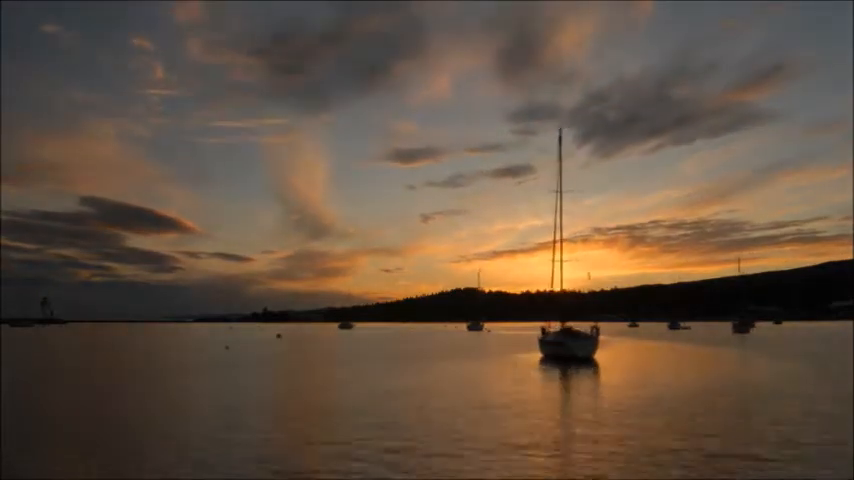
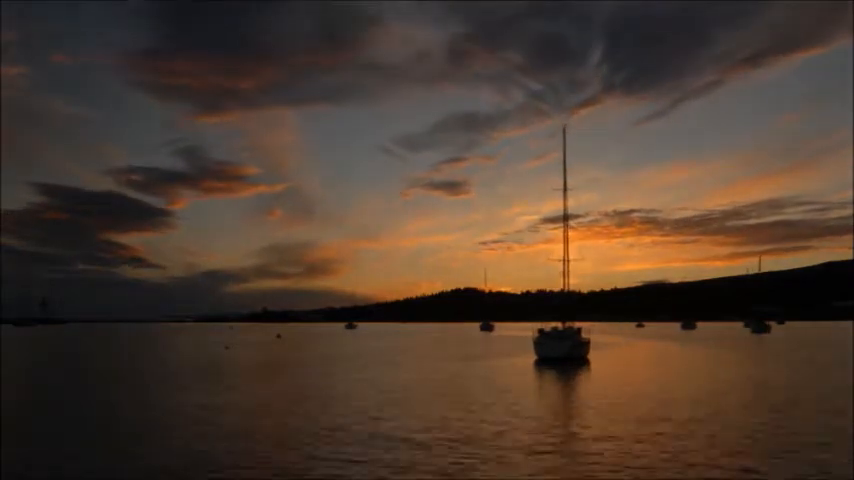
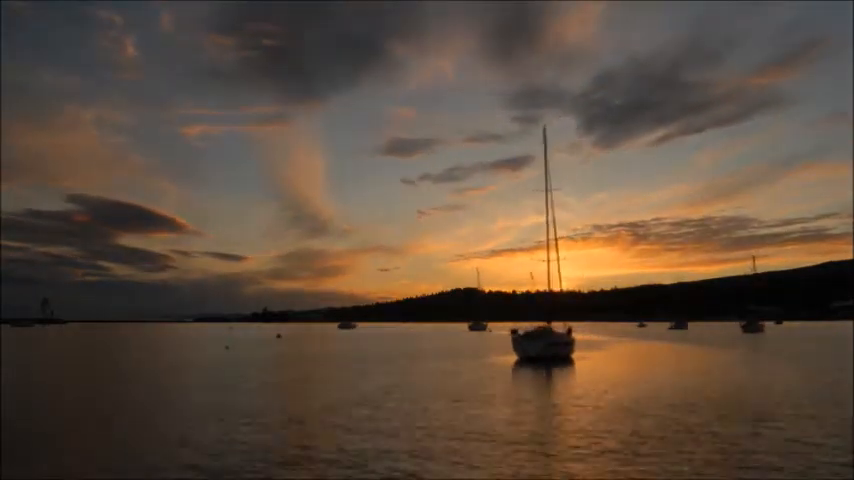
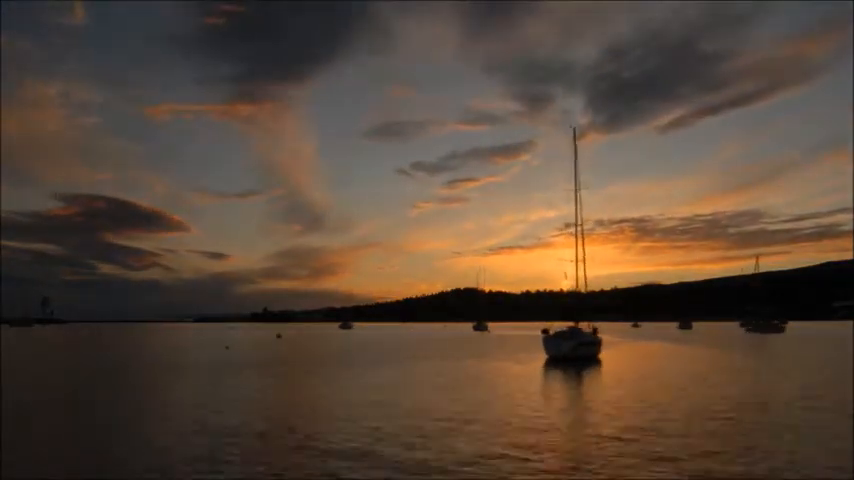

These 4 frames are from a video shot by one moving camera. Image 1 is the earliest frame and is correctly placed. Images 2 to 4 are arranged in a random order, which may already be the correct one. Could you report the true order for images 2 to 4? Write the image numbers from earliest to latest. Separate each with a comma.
3, 4, 2
